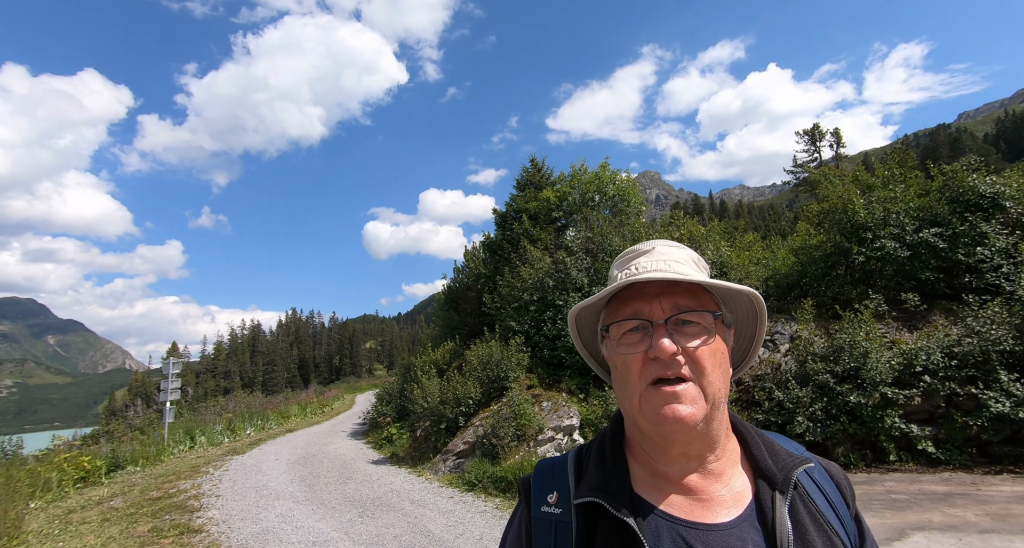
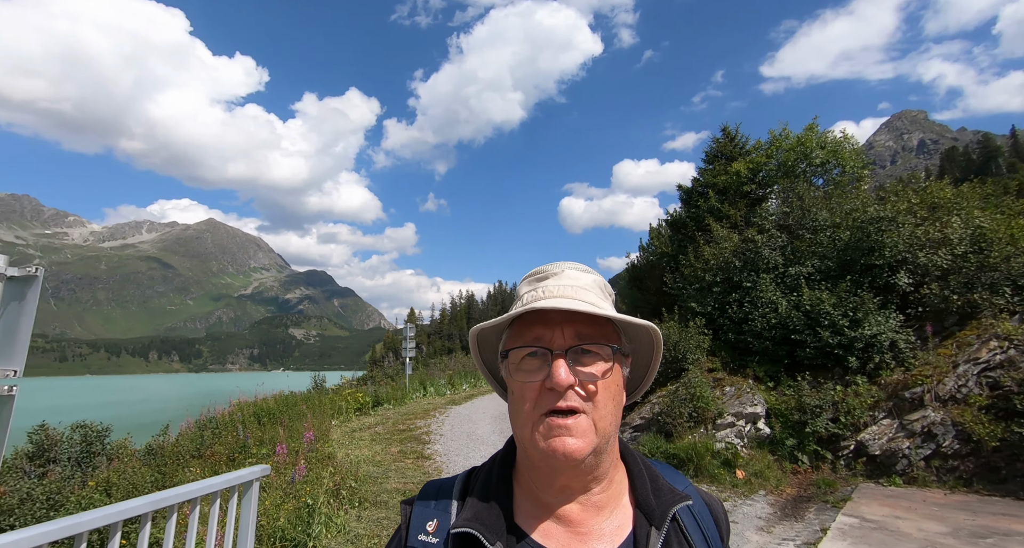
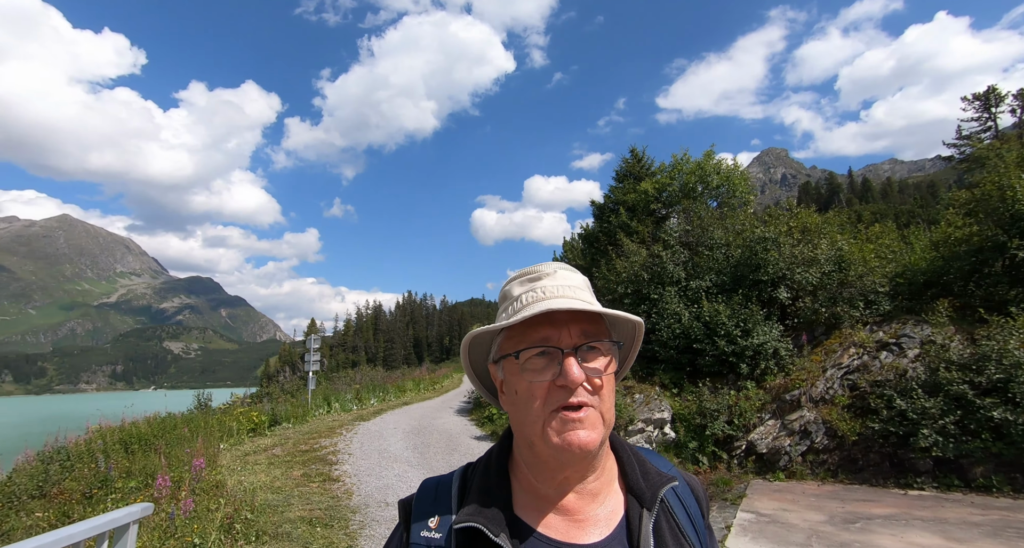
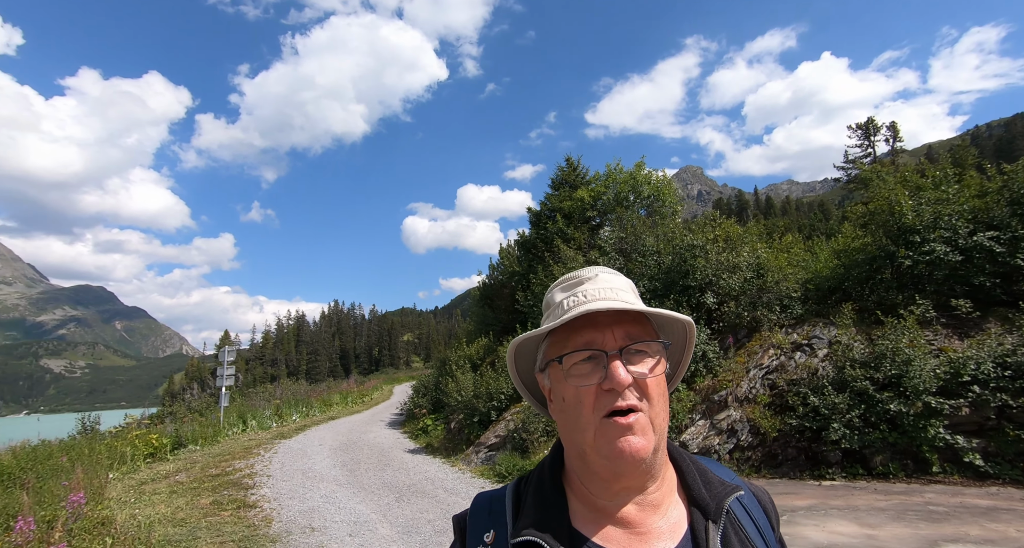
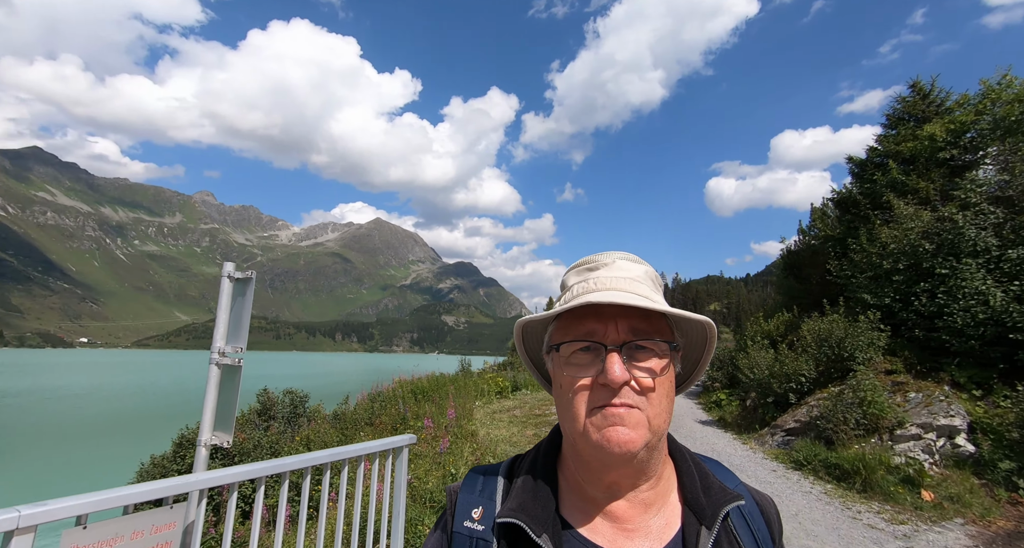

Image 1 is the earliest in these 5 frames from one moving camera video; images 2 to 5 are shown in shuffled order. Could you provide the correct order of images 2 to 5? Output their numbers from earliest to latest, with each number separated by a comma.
4, 3, 2, 5
